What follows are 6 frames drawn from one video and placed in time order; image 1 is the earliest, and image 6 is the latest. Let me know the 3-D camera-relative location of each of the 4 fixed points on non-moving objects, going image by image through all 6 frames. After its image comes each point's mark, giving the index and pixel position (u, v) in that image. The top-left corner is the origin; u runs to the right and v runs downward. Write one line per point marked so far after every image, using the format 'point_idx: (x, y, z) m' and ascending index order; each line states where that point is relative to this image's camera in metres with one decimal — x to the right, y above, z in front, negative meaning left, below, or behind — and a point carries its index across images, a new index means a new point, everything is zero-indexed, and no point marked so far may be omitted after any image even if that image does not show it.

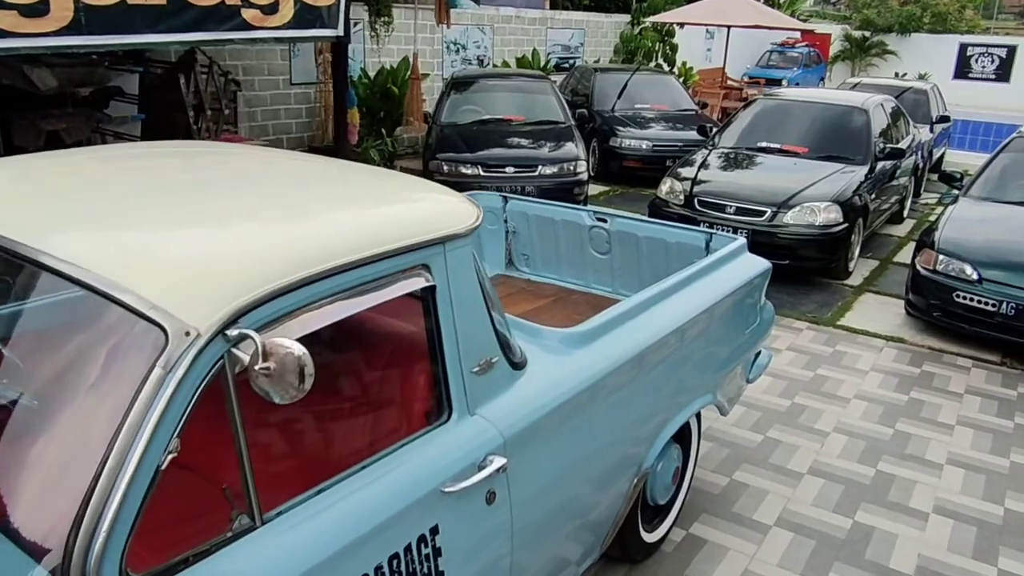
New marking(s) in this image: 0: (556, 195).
0: (+0.4, +0.9, +7.9) m
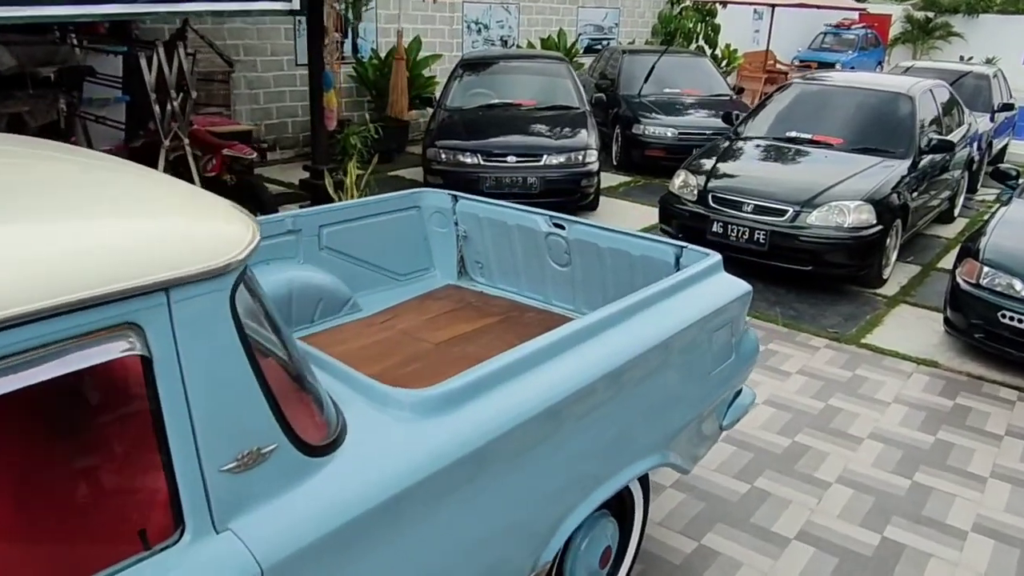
0: (+0.5, +0.9, +7.3) m
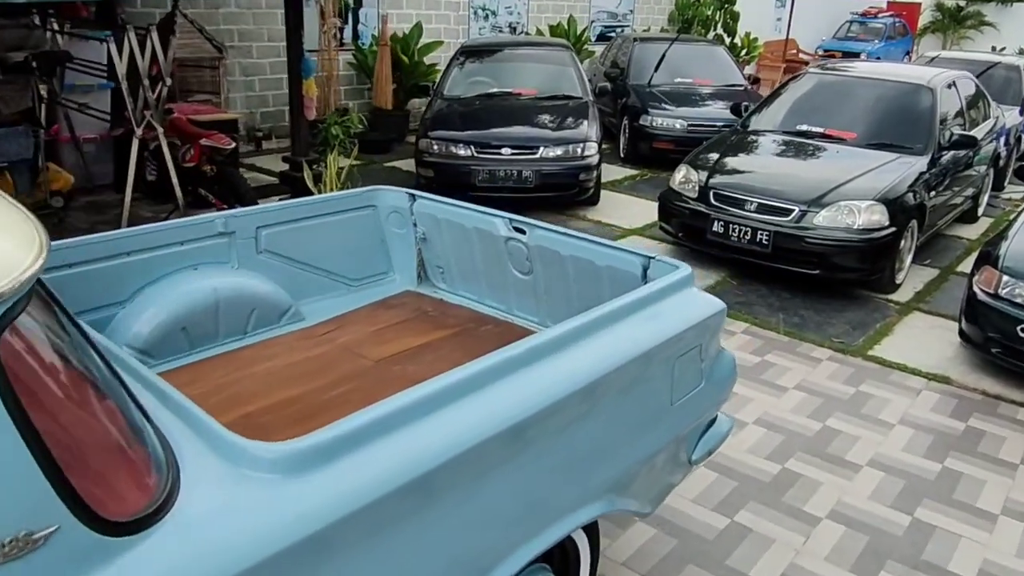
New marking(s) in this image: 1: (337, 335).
0: (+0.4, +0.9, +7.0) m
1: (-0.6, -0.2, +2.9) m
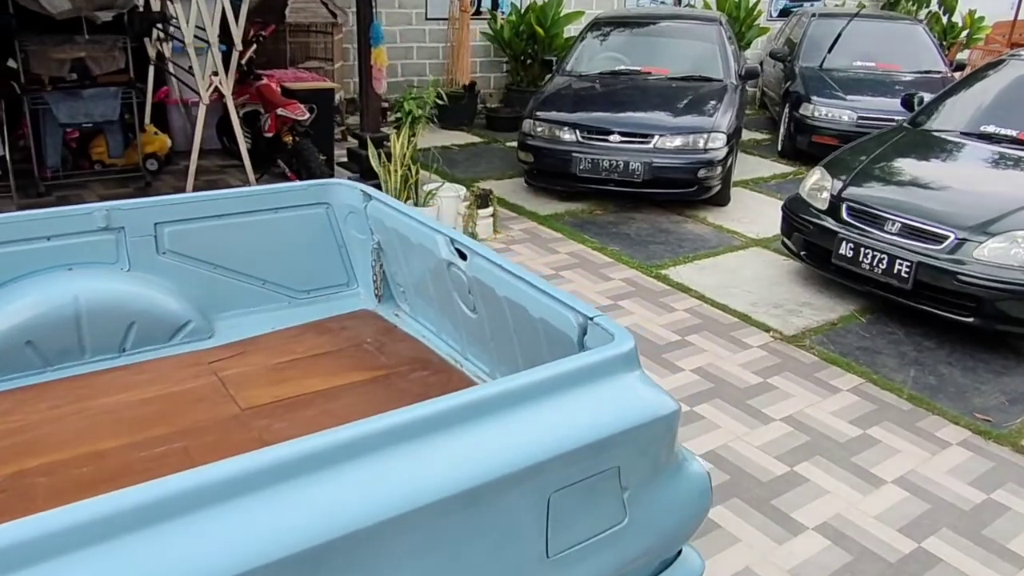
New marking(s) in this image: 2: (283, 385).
0: (+1.2, +0.8, +6.0) m
1: (-0.8, -0.2, +2.4) m
2: (-0.6, -0.3, +2.3) m
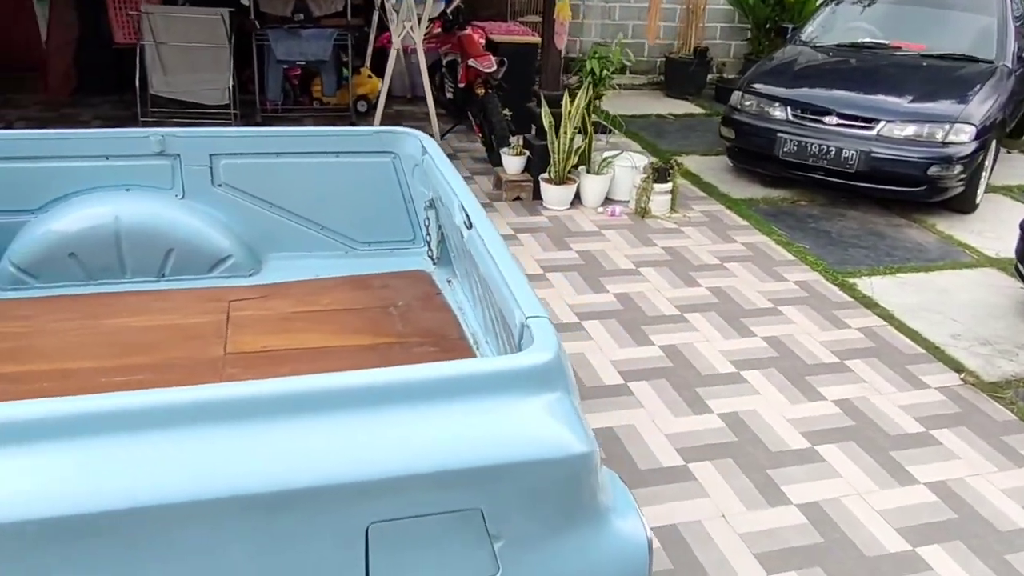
0: (+2.4, +0.7, +5.1) m
1: (-0.8, -0.1, +2.3) m
2: (-0.6, -0.1, +2.2) m
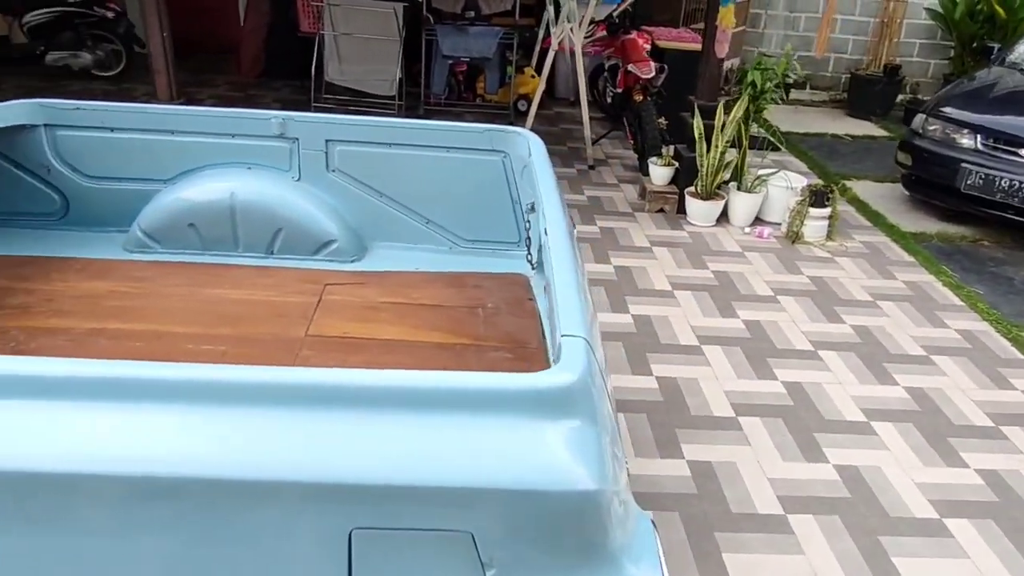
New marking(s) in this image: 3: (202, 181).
0: (+3.3, +0.4, +4.4) m
1: (-0.5, 0.0, +2.3) m
2: (-0.4, -0.1, +2.2) m
3: (-0.9, +0.3, +2.5) m
